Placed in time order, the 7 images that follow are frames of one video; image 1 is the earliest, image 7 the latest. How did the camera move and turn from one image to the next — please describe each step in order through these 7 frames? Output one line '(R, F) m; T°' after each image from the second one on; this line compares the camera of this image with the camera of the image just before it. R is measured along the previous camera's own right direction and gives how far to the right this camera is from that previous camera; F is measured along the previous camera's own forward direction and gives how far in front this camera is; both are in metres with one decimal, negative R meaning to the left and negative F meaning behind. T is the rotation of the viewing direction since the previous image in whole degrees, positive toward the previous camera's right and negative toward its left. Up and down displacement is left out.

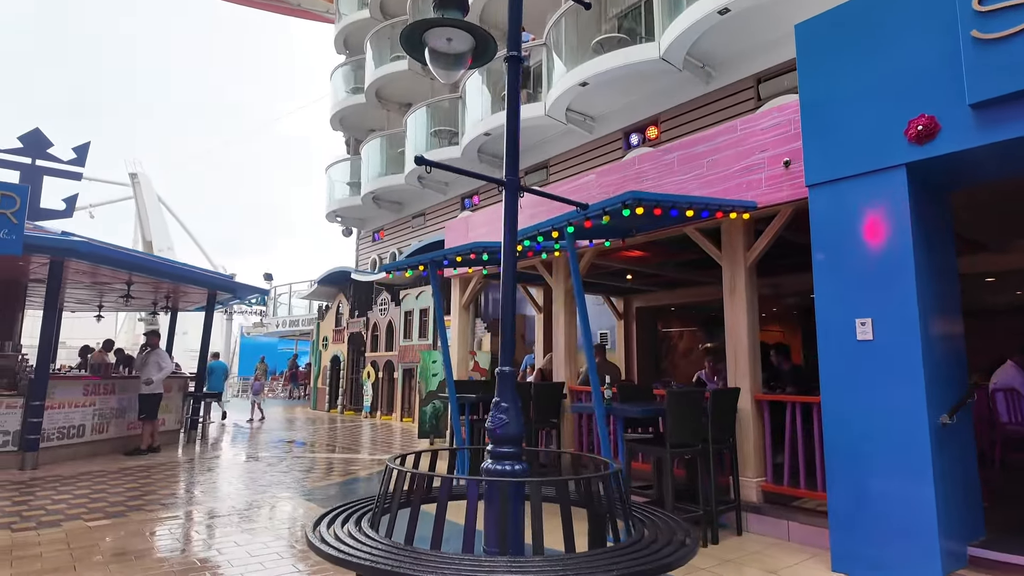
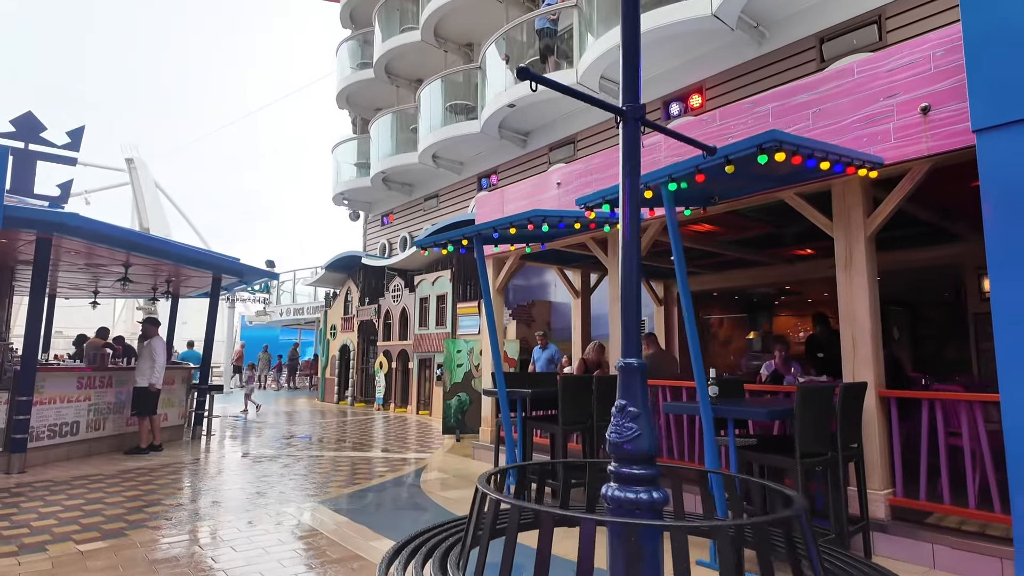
(-0.6, +1.0) m; 0°
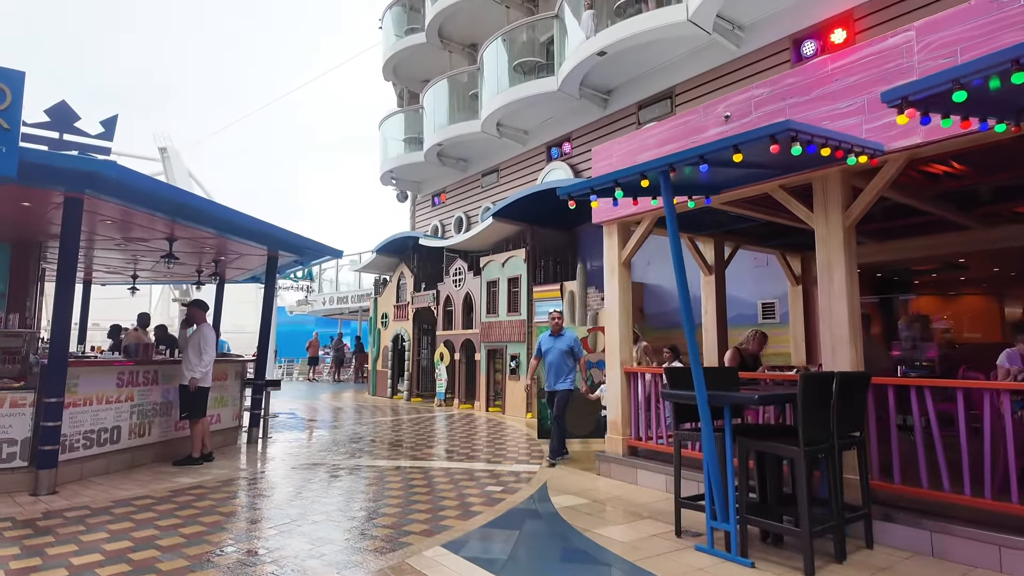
(-1.3, +1.8) m; -2°
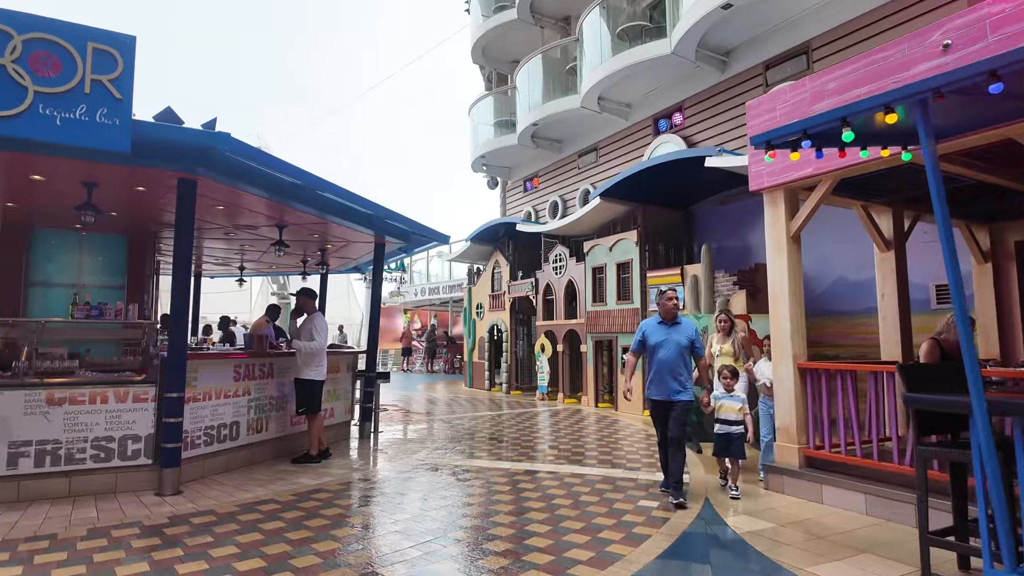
(-0.7, +0.8) m; -7°
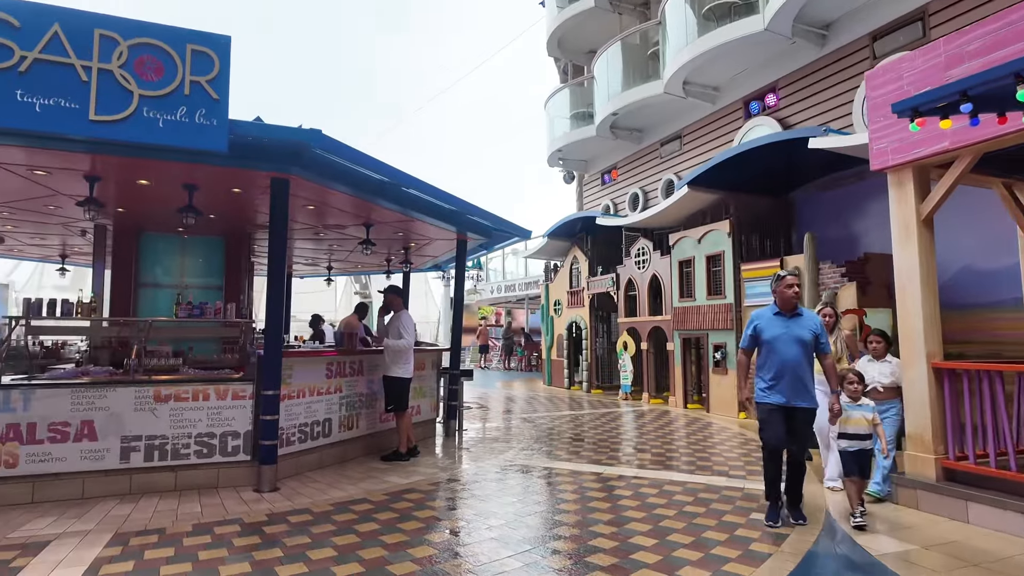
(-0.2, +0.3) m; -7°
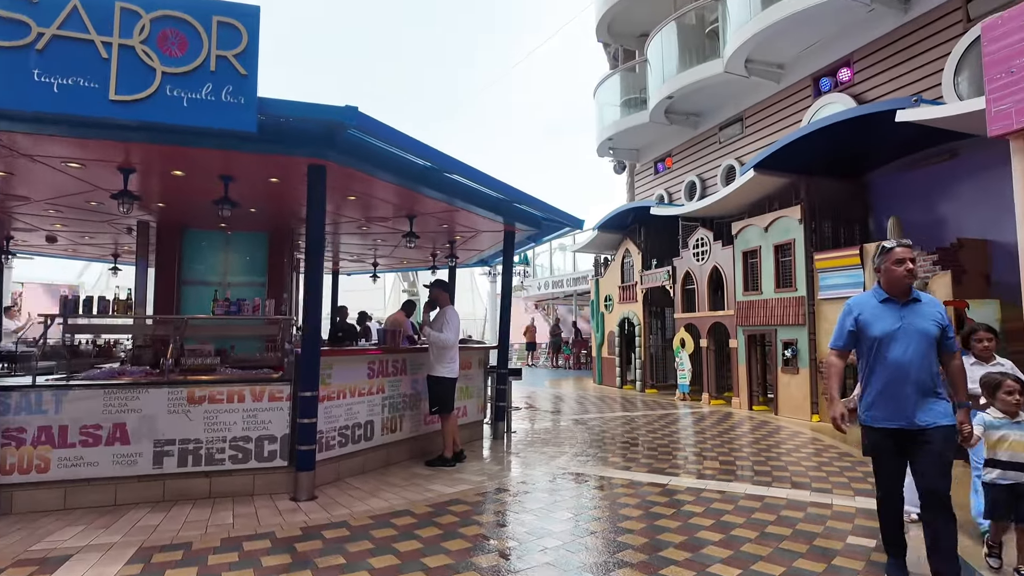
(-0.1, +0.5) m; -5°
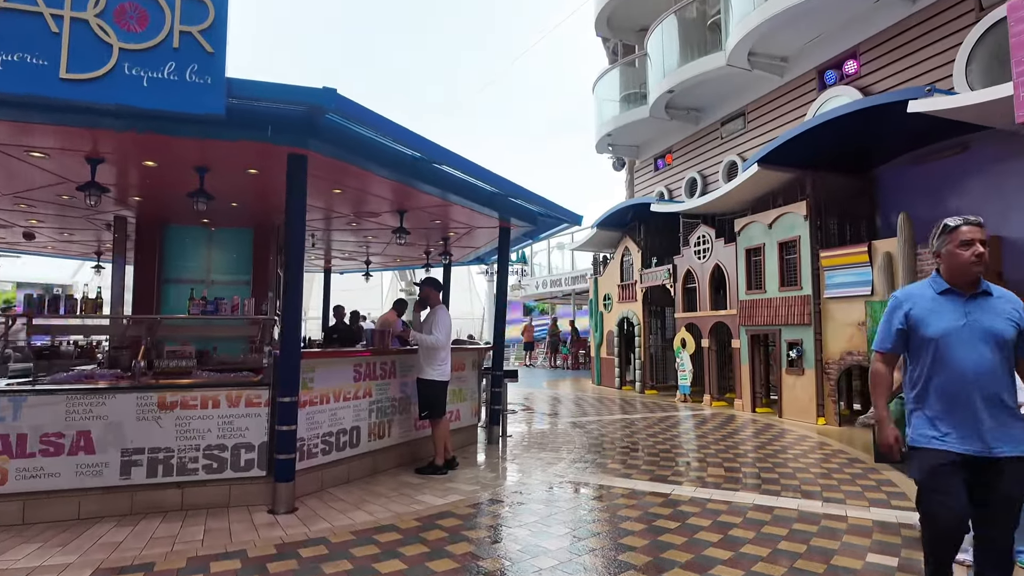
(0.0, +0.3) m; 0°
